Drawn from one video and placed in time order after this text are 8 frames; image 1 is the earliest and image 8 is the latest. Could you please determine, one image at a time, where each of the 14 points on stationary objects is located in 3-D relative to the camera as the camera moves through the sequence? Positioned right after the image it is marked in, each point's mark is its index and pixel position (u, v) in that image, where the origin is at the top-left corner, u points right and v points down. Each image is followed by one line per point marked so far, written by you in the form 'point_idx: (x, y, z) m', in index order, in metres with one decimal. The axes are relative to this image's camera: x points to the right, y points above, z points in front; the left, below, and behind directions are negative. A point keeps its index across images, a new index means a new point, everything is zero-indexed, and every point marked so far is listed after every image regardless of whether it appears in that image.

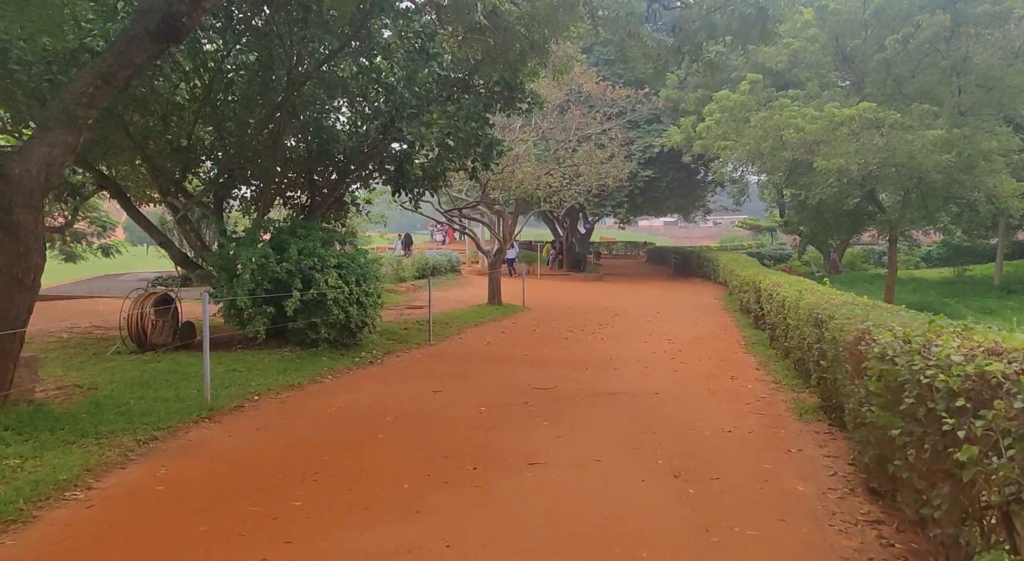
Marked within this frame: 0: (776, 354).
0: (+4.0, -1.1, +11.7) m
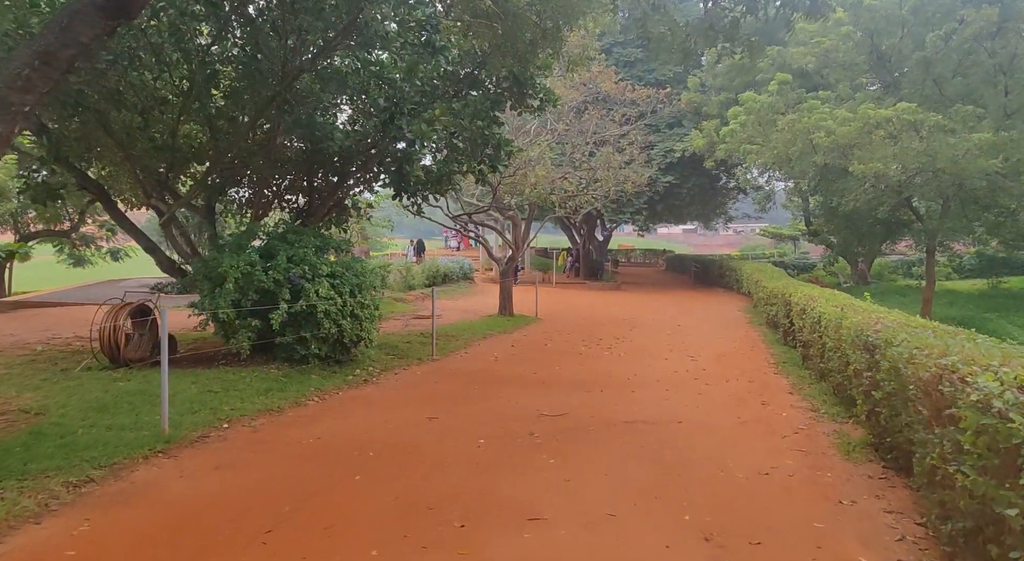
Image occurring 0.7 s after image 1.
0: (+4.1, -1.3, +10.7) m
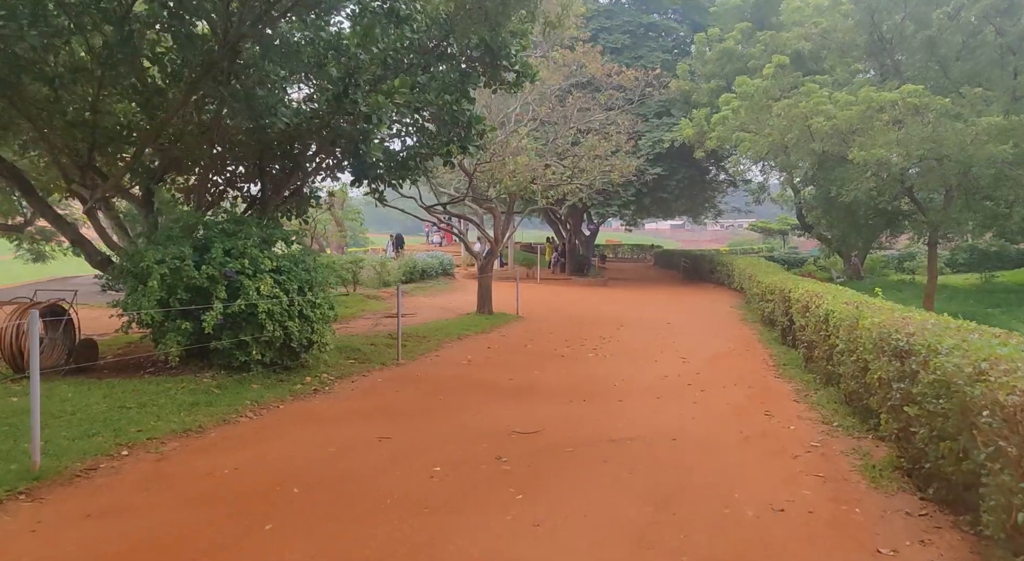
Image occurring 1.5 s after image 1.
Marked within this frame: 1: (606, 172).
0: (+3.8, -1.3, +9.7) m
1: (+2.1, +2.5, +17.7) m
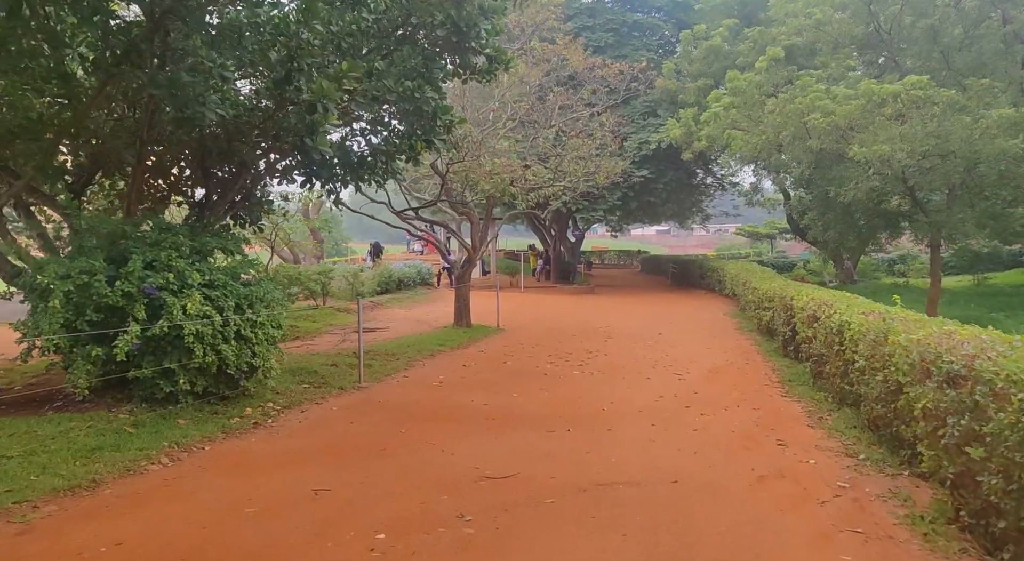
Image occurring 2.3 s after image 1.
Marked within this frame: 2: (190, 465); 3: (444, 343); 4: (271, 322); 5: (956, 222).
0: (+3.5, -1.3, +8.6) m
1: (+1.7, +2.3, +16.7) m
2: (-2.3, -1.3, +5.6) m
3: (-1.2, -1.1, +13.2) m
4: (-2.4, -0.4, +7.6) m
5: (+8.8, +1.2, +15.4) m
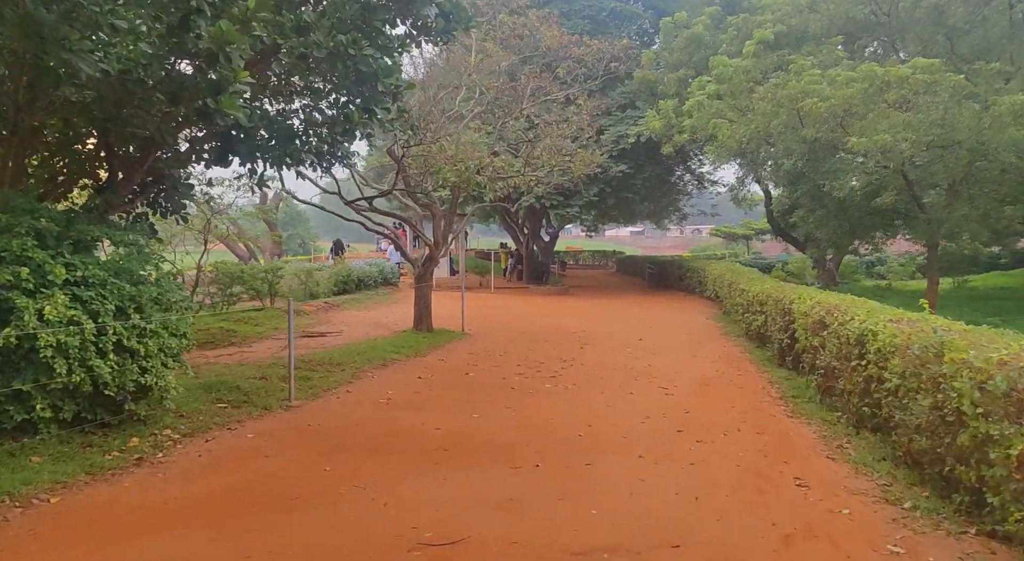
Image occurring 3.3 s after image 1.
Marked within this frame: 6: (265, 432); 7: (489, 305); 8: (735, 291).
0: (+3.1, -1.3, +7.3) m
1: (+1.0, +2.3, +15.3) m
2: (-2.6, -1.3, +4.1) m
3: (-1.7, -1.1, +11.8) m
4: (-2.7, -0.4, +6.1) m
5: (+8.2, +1.1, +14.3) m
6: (-2.1, -1.3, +6.6) m
7: (-0.5, -0.6, +18.1) m
8: (+4.5, -0.2, +15.5) m
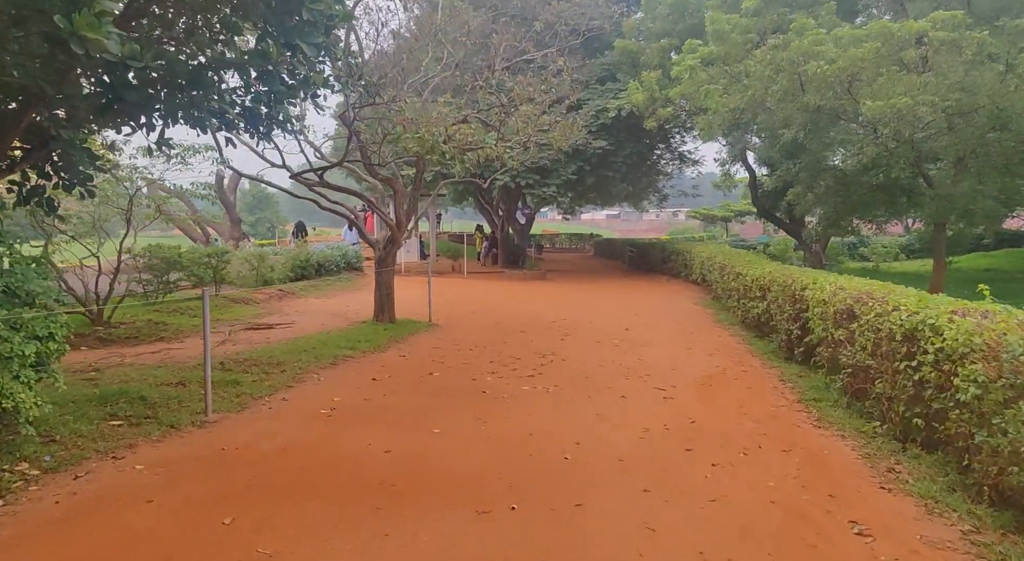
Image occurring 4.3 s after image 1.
0: (+2.9, -1.2, +6.0) m
1: (+0.5, +2.6, +13.8) m
2: (-2.7, -1.3, +2.6) m
3: (-2.1, -0.9, +10.3) m
4: (-2.9, -0.3, +4.6) m
5: (+7.8, +1.4, +13.1) m
6: (-2.4, -1.2, +5.1) m
7: (-1.1, -0.2, +16.7) m
8: (+4.0, +0.1, +14.2) m
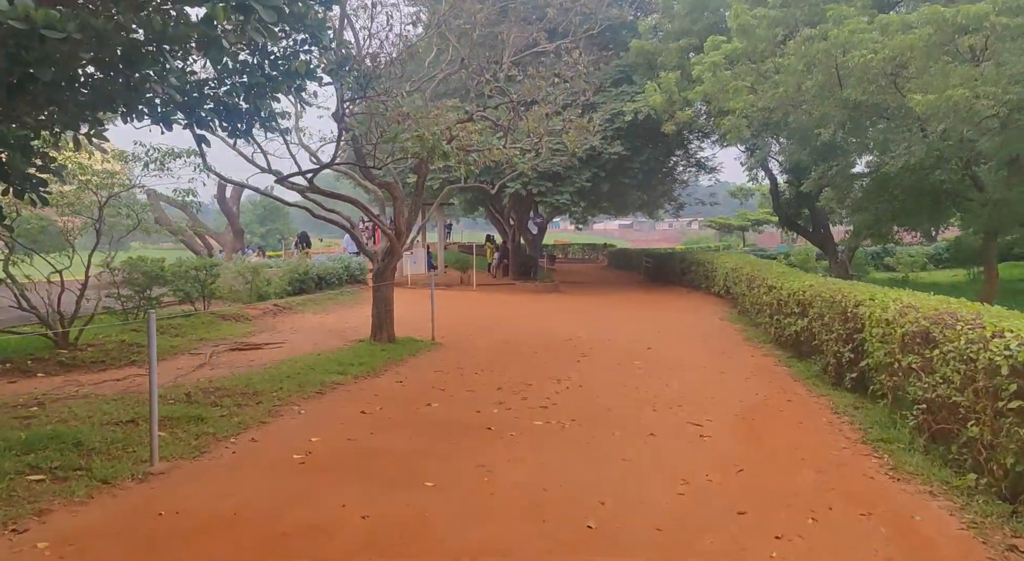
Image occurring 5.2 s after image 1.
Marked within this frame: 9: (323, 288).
0: (+3.0, -1.3, +4.8) m
1: (+0.7, +2.4, +12.7) m
2: (-2.7, -1.4, +1.5) m
3: (-1.9, -1.0, +9.2) m
4: (-2.9, -0.4, +3.5) m
5: (+7.9, +1.2, +11.8) m
6: (-2.3, -1.3, +4.0) m
7: (-0.9, -0.5, +15.6) m
8: (+4.2, -0.1, +13.0) m
9: (-4.3, -0.2, +17.7) m
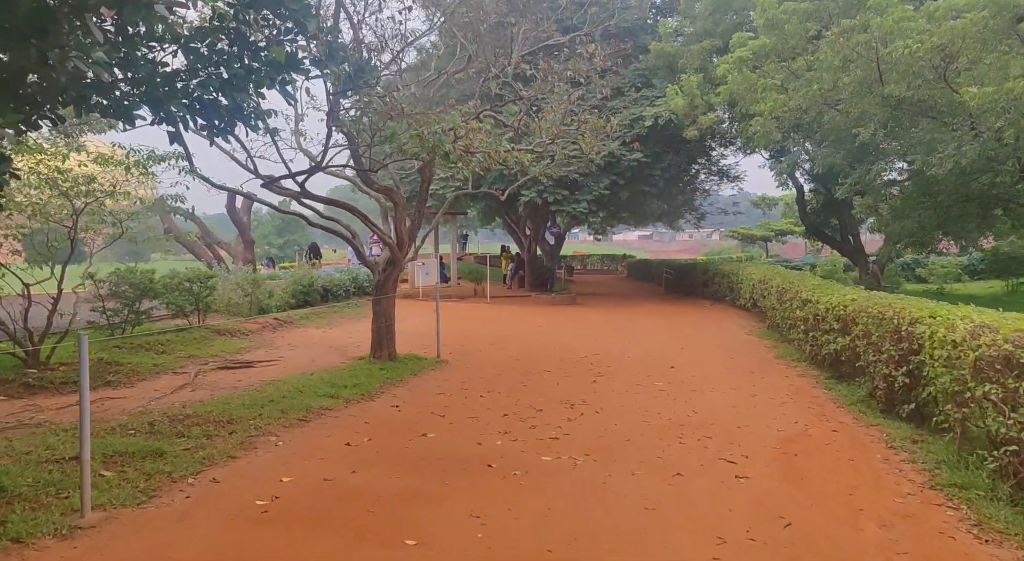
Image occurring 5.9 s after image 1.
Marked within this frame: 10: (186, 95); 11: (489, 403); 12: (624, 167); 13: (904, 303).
0: (+3.0, -1.4, +3.8) m
1: (+0.9, +2.2, +11.9) m
2: (-2.8, -1.4, +0.6) m
3: (-1.8, -1.2, +8.3) m
4: (-2.9, -0.5, +2.7) m
5: (+8.1, +1.1, +10.8) m
6: (-2.3, -1.4, +3.2) m
7: (-0.6, -0.7, +14.7) m
8: (+4.4, -0.3, +12.0) m
9: (-4.0, -0.4, +16.9) m
10: (-2.7, +1.5, +6.3) m
11: (-0.3, -1.3, +7.9) m
12: (+2.9, +2.9, +19.8) m
13: (+3.8, -0.2, +7.4) m
